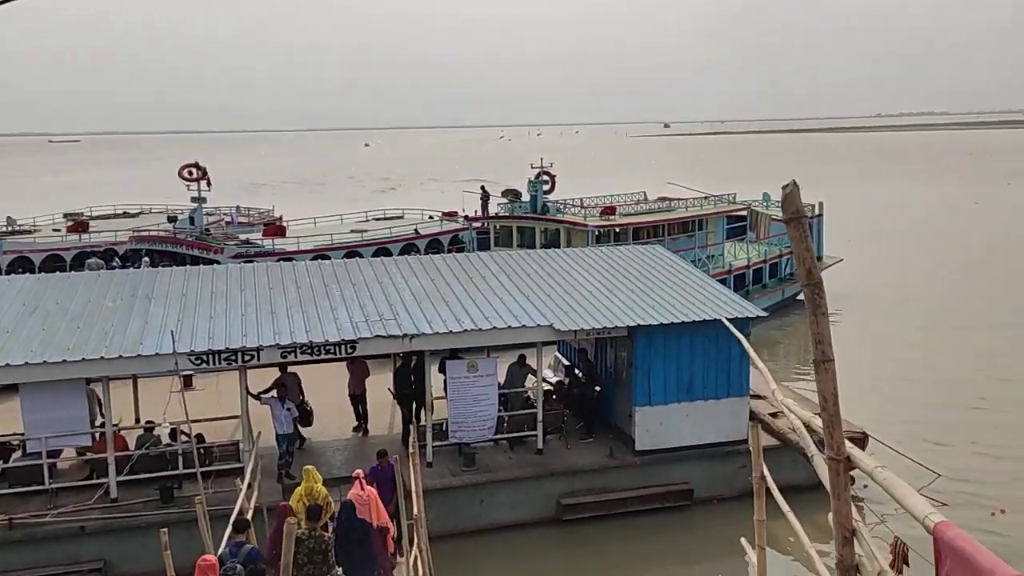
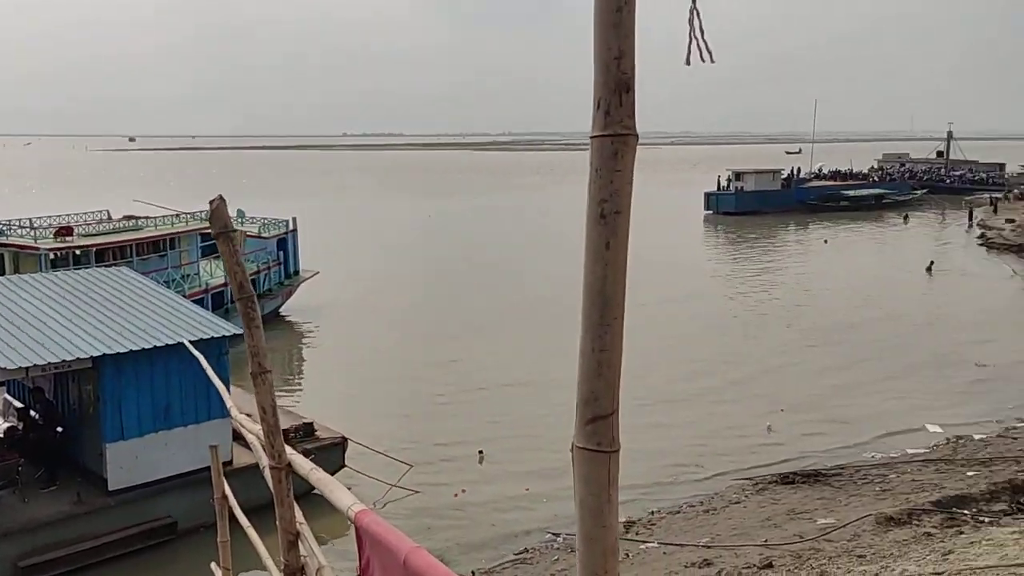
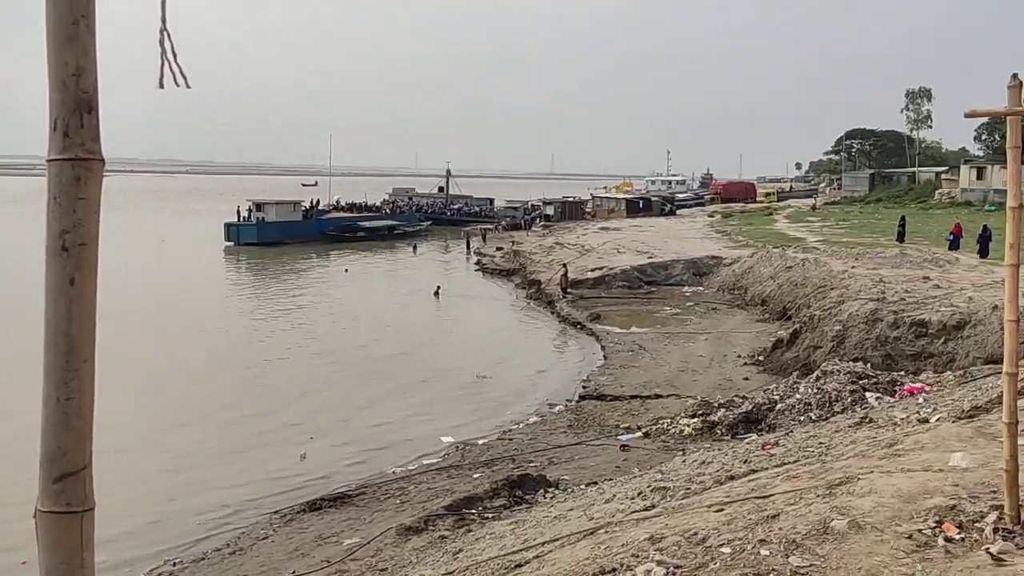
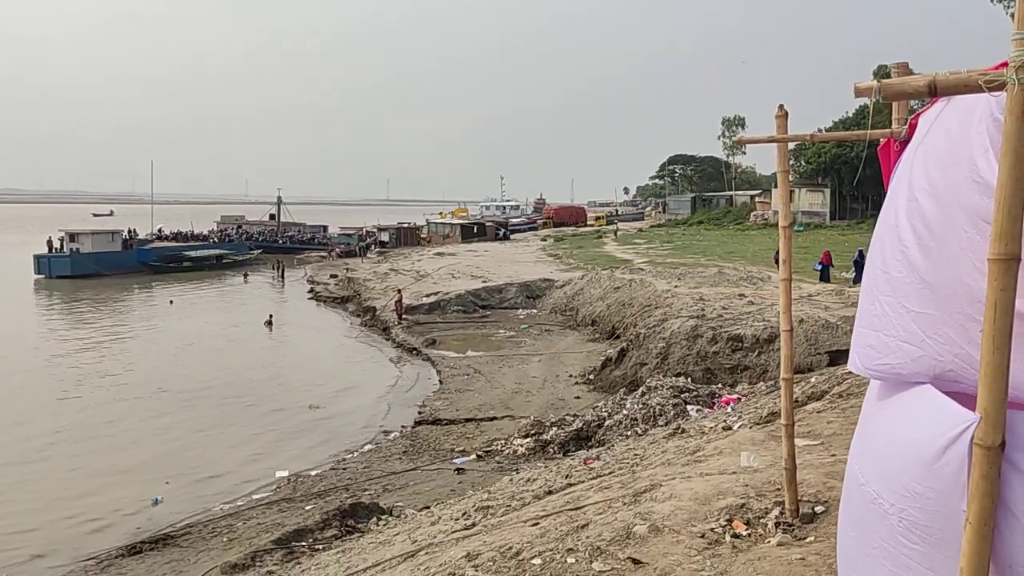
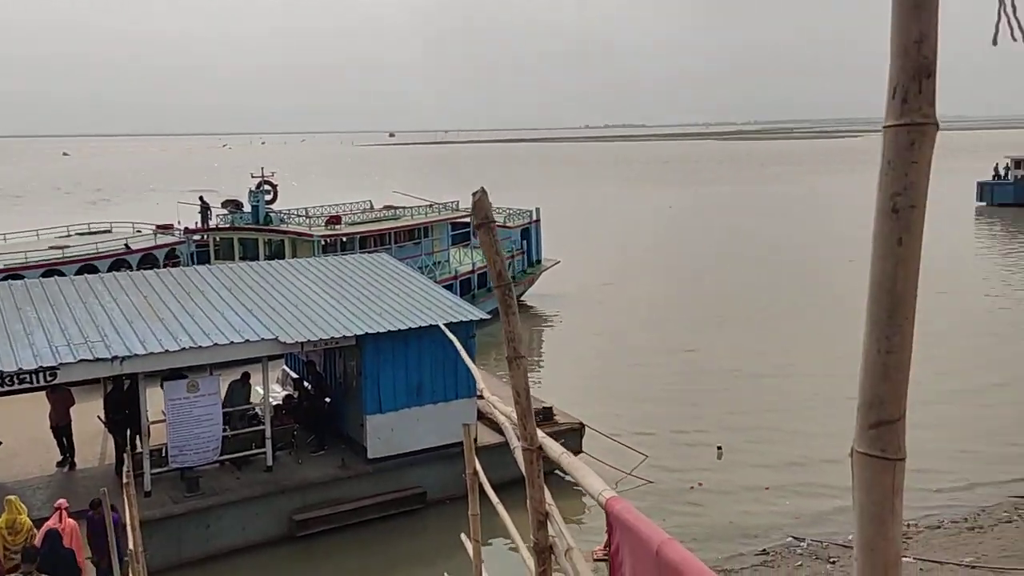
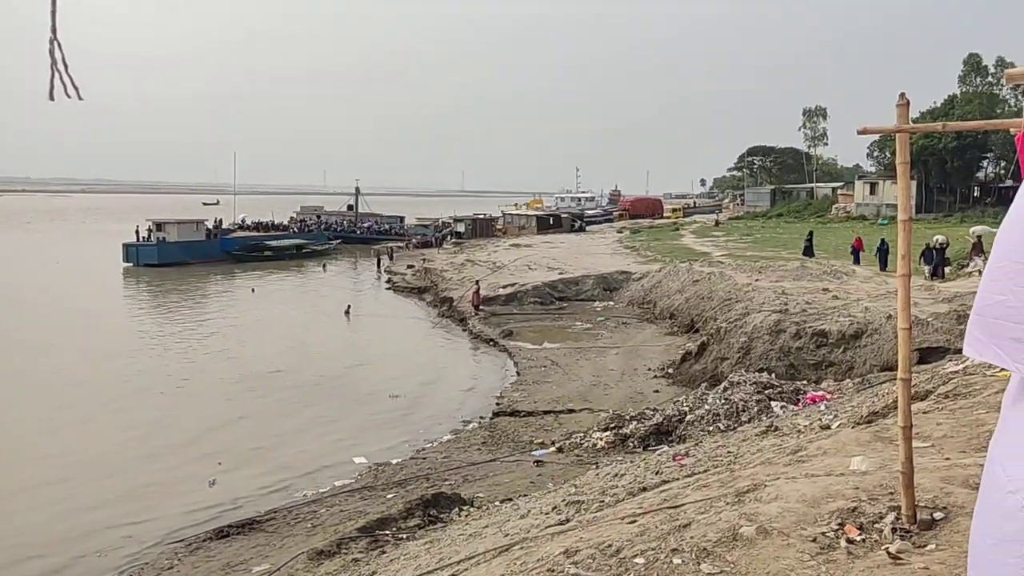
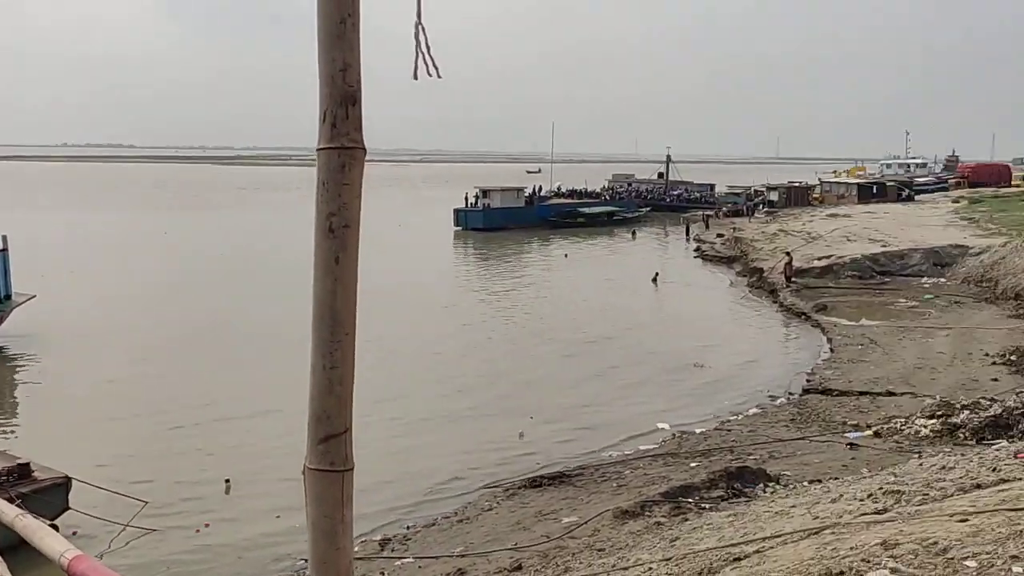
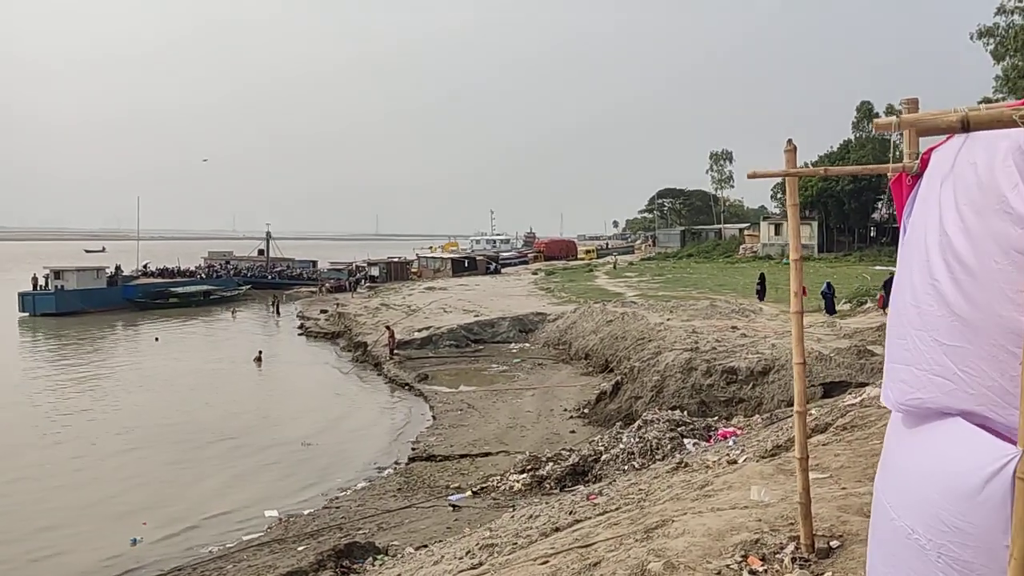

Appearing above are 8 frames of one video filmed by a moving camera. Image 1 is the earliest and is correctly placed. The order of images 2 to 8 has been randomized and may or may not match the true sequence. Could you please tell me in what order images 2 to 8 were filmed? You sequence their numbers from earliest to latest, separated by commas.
5, 2, 7, 3, 6, 8, 4
